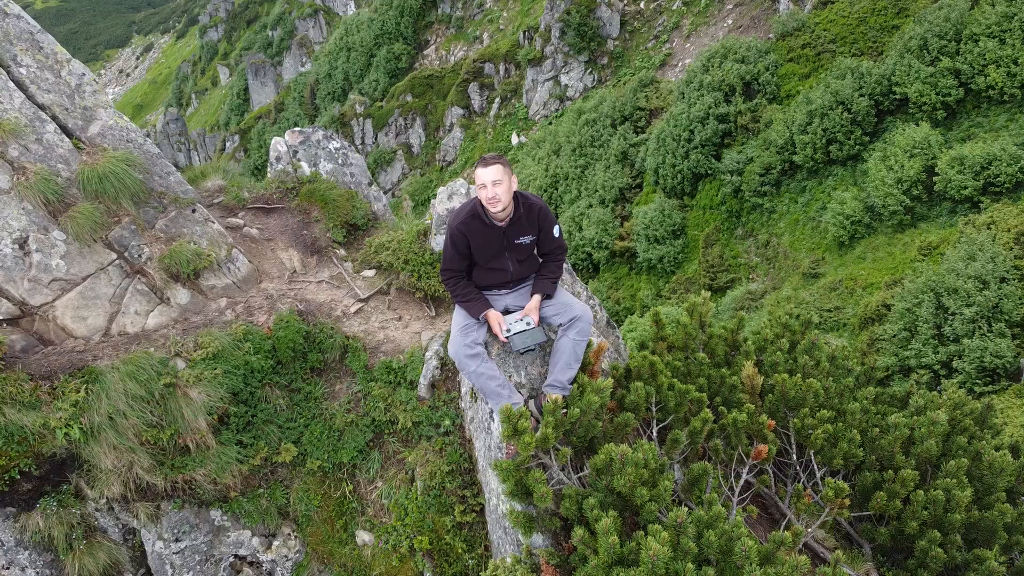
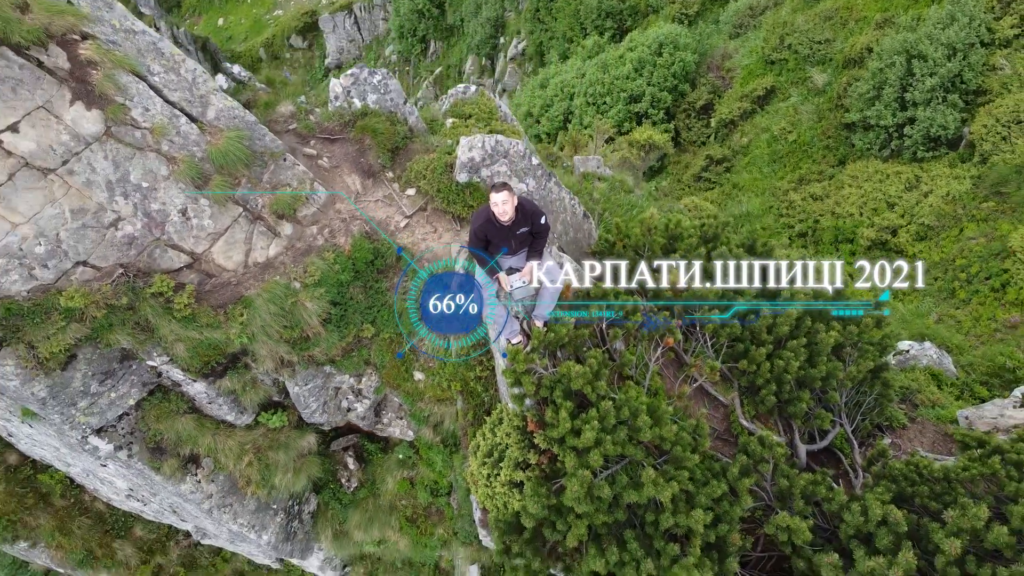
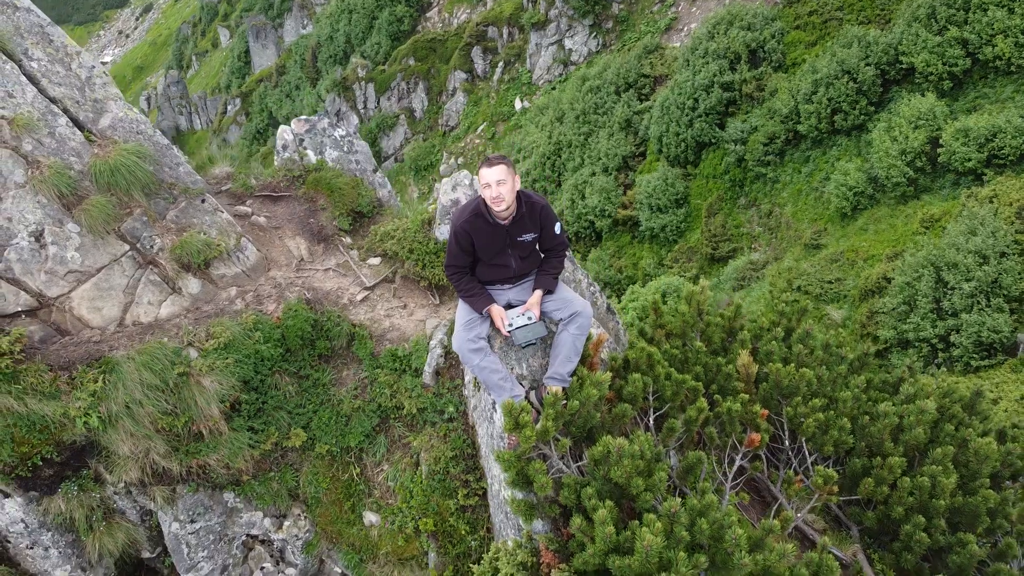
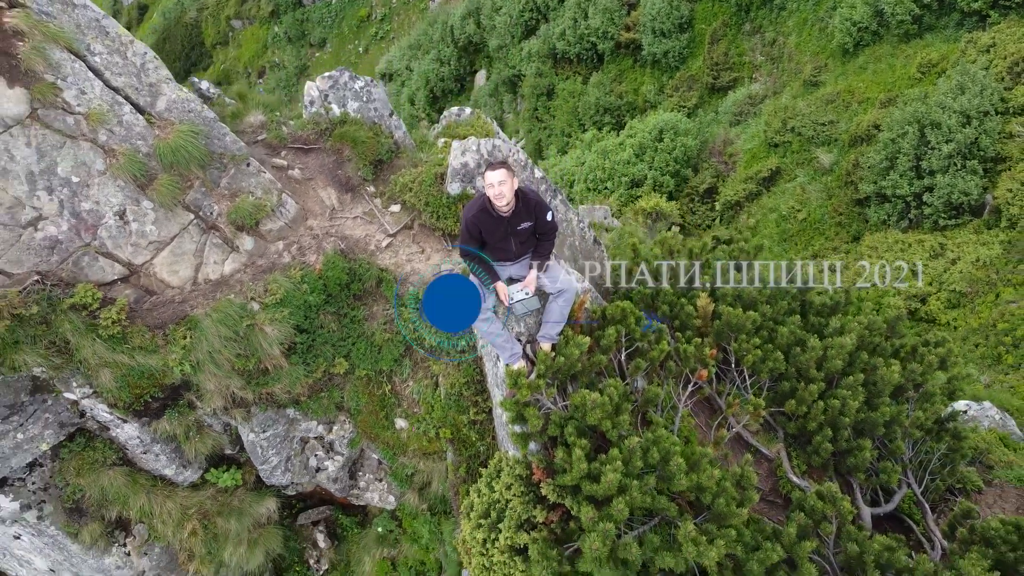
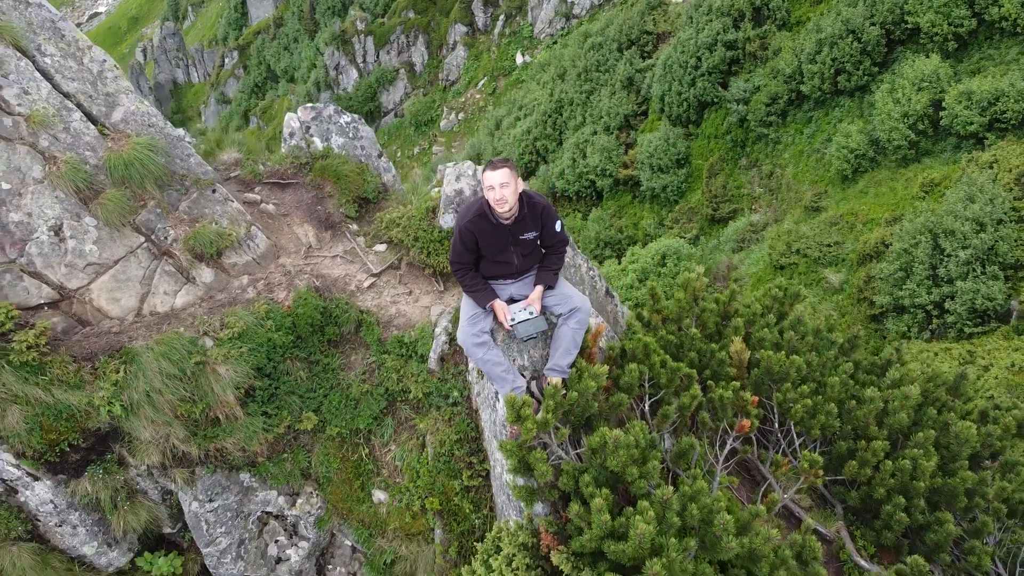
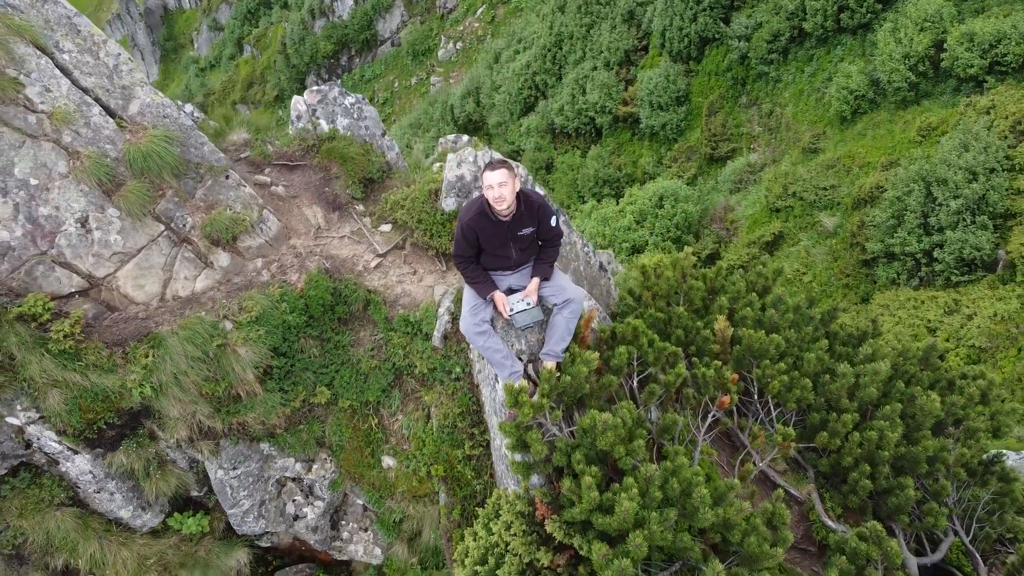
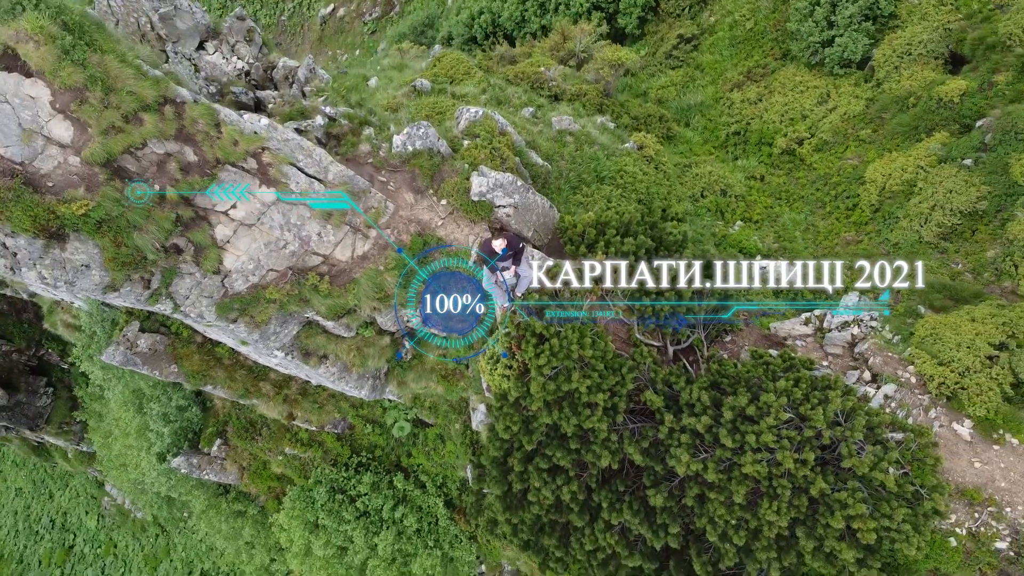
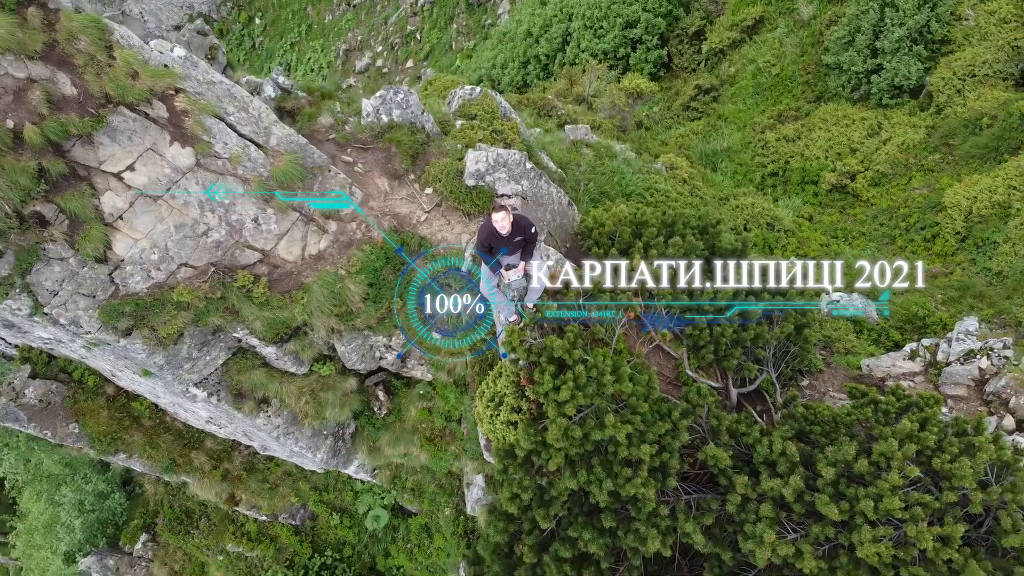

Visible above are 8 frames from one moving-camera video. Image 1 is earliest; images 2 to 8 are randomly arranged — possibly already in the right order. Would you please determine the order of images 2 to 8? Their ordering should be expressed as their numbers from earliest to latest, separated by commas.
3, 5, 6, 4, 2, 8, 7
